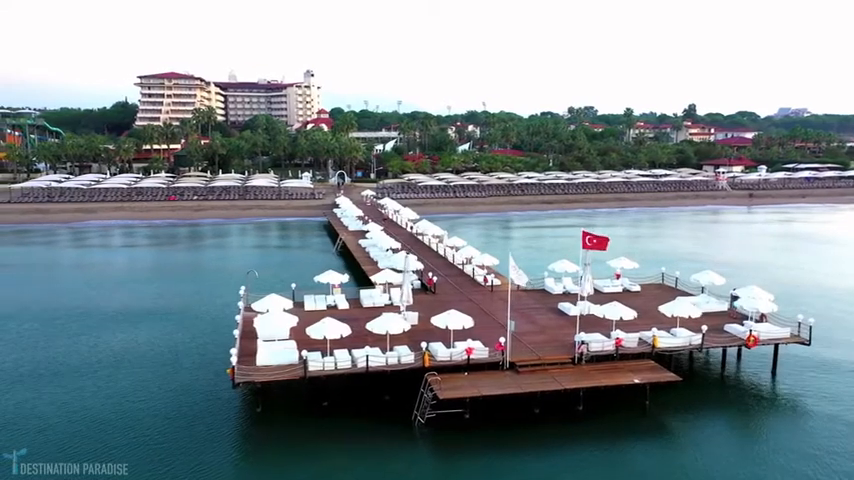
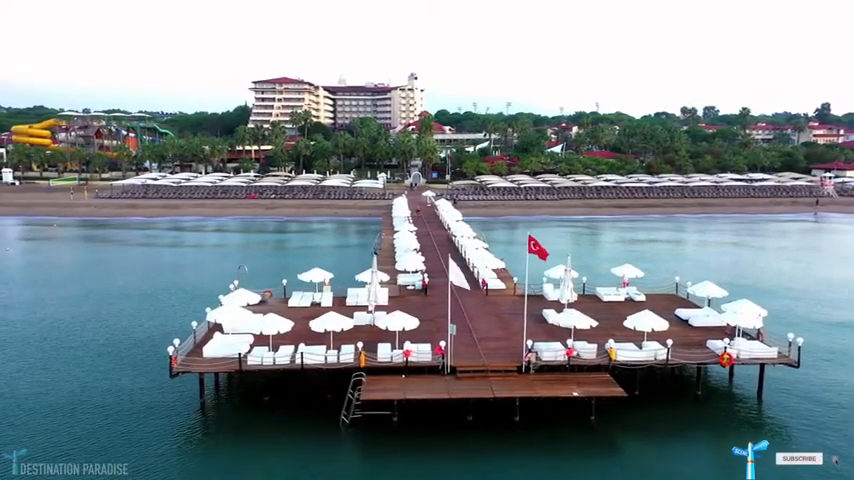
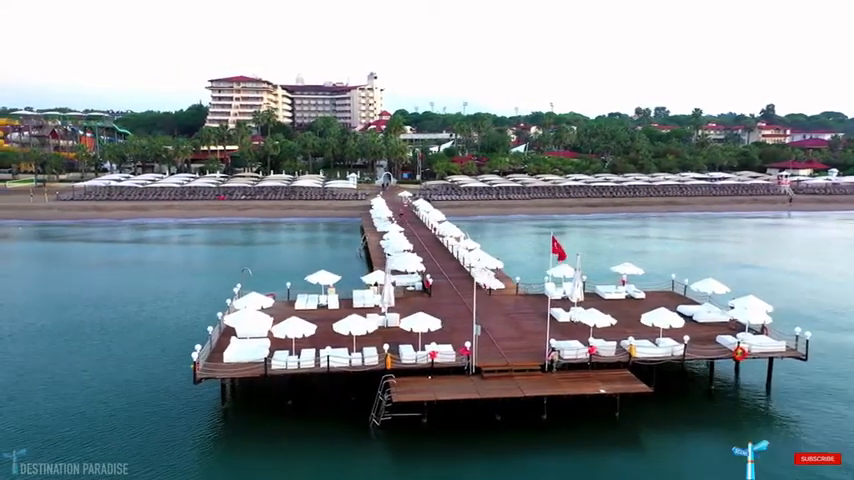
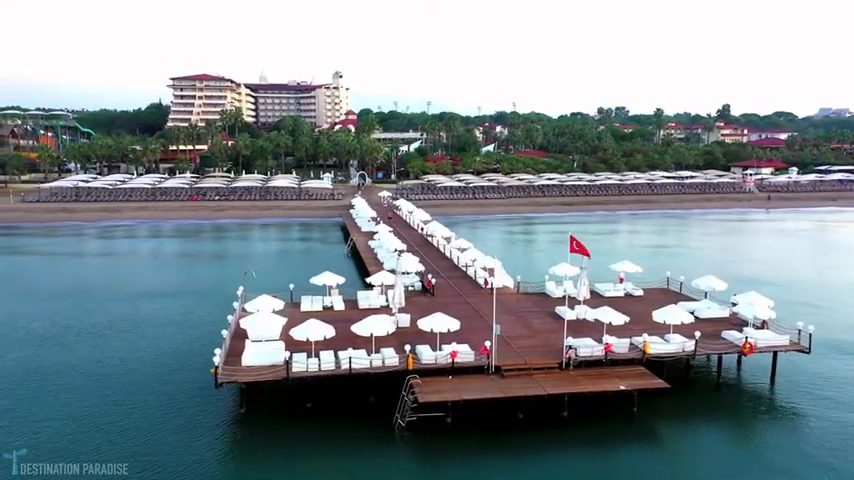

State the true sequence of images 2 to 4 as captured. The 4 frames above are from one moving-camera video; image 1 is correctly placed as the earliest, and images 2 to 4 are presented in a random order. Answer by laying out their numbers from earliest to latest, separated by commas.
4, 3, 2
